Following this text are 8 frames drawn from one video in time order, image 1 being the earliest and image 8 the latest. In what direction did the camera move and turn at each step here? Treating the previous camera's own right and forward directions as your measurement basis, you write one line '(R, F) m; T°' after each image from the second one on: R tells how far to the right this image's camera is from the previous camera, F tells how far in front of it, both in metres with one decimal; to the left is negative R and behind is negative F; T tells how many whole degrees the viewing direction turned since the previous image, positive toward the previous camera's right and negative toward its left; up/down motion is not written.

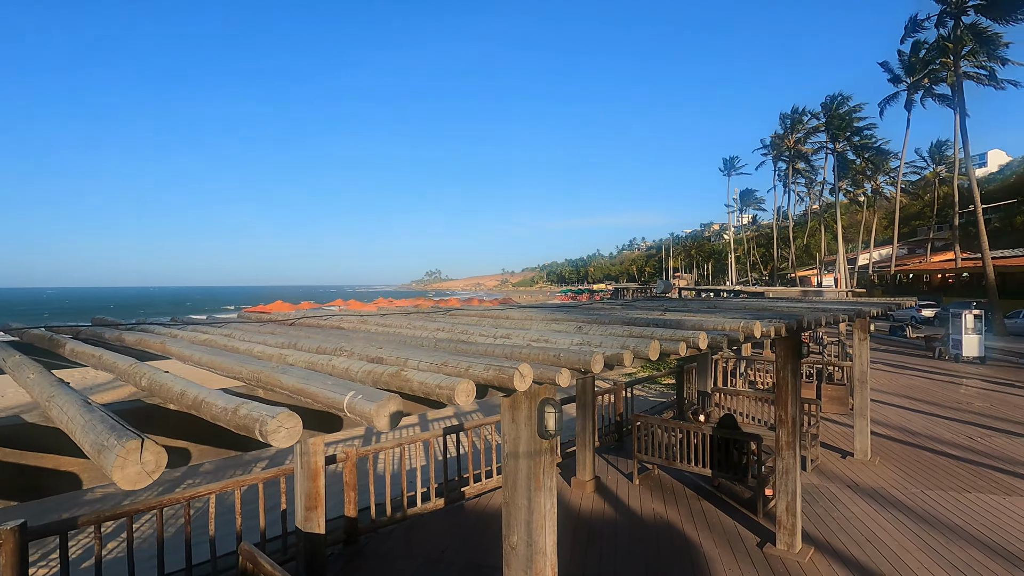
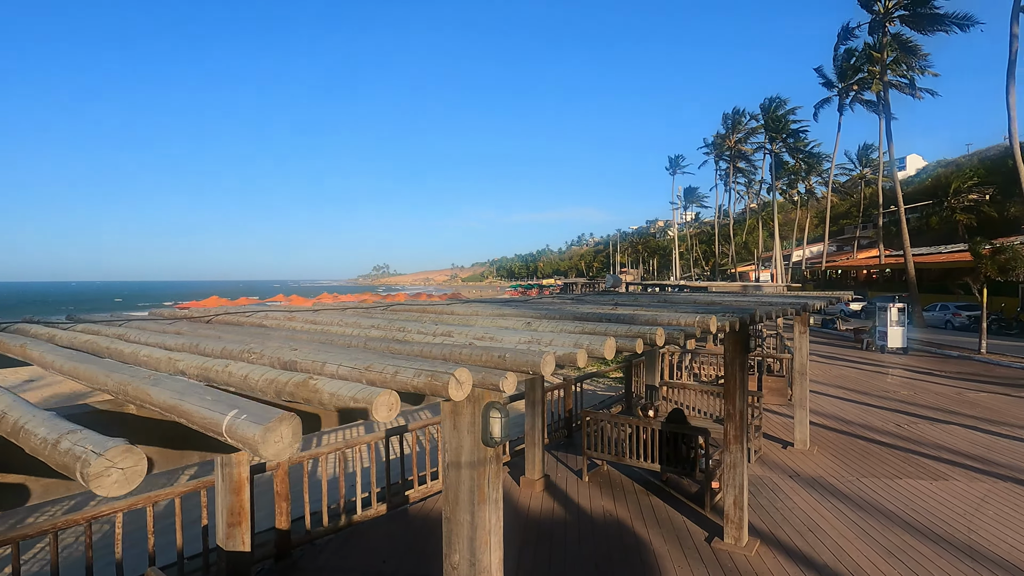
(0.0, +0.2) m; +5°
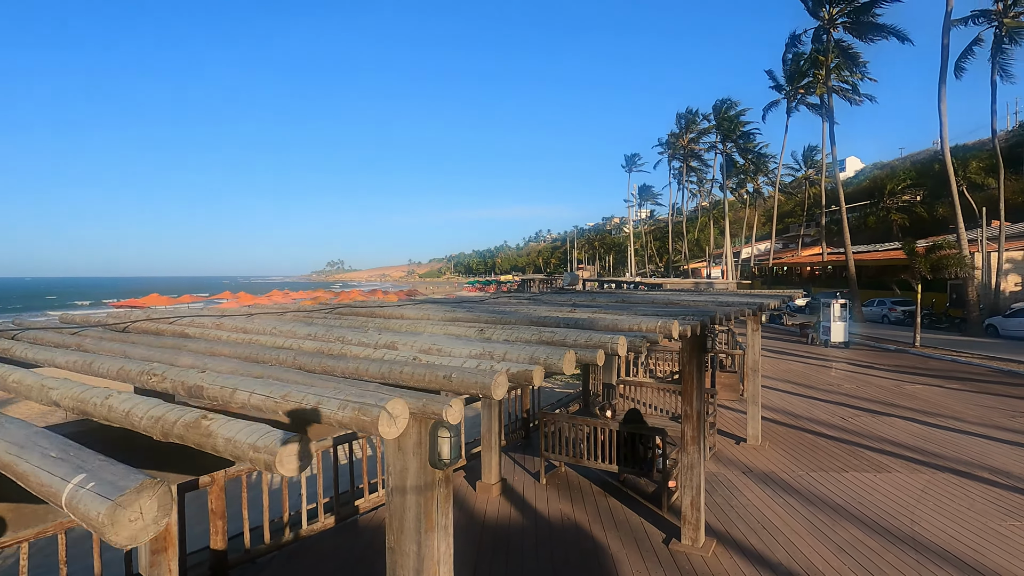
(0.0, +0.2) m; +4°
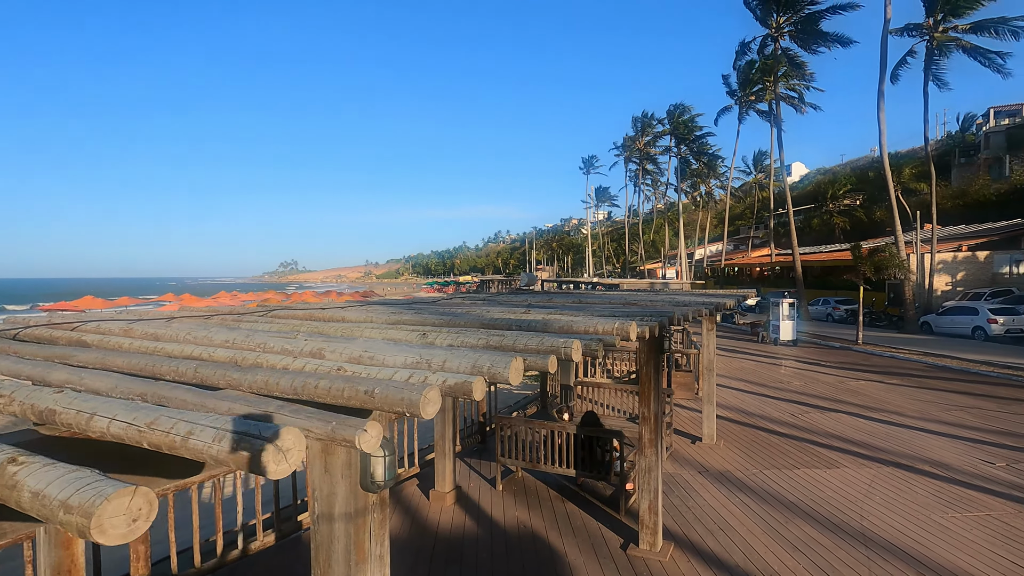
(0.0, +0.2) m; +4°
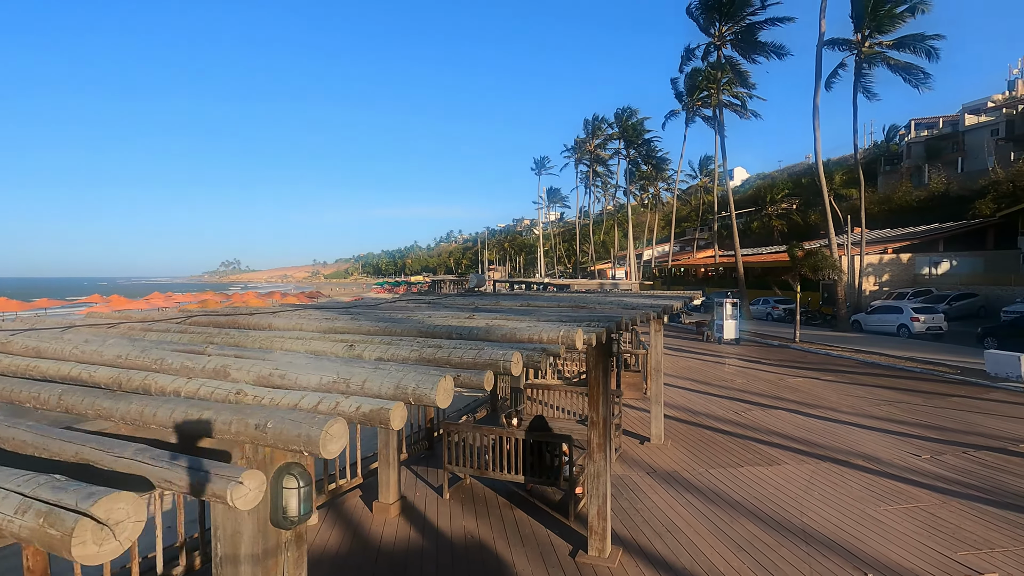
(+0.1, +0.1) m; +5°
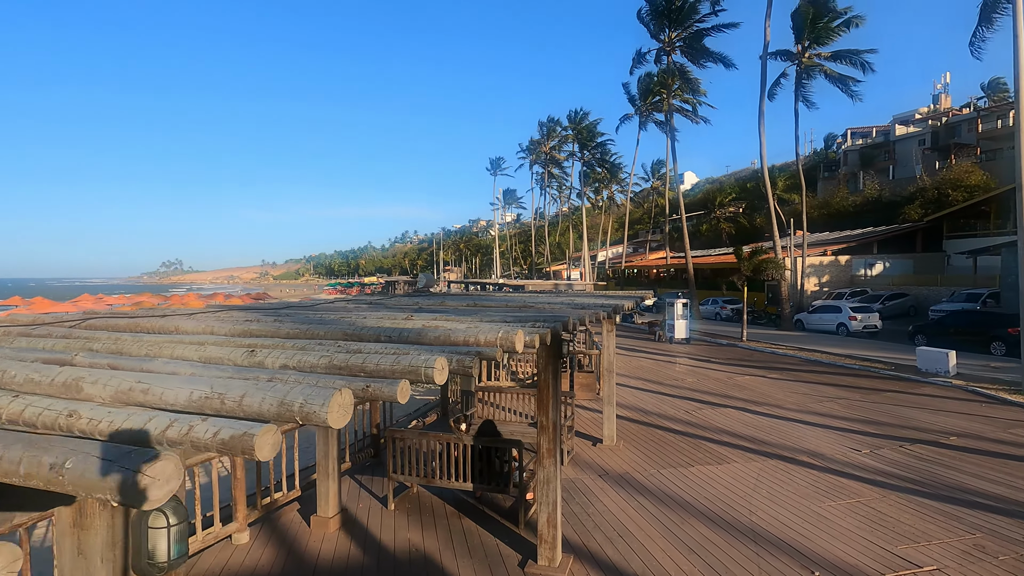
(+0.1, +0.2) m; +5°
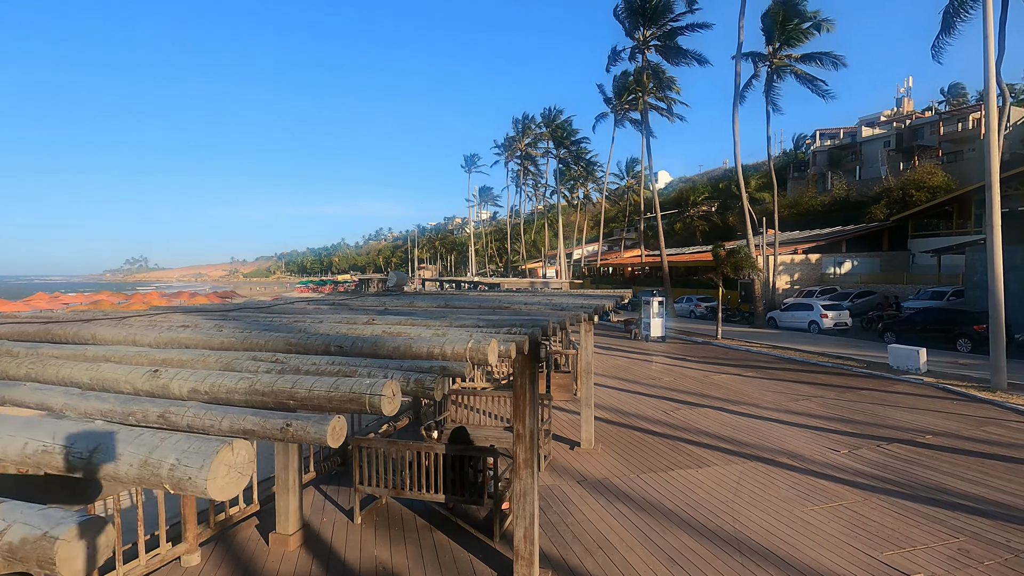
(0.0, +0.3) m; +3°
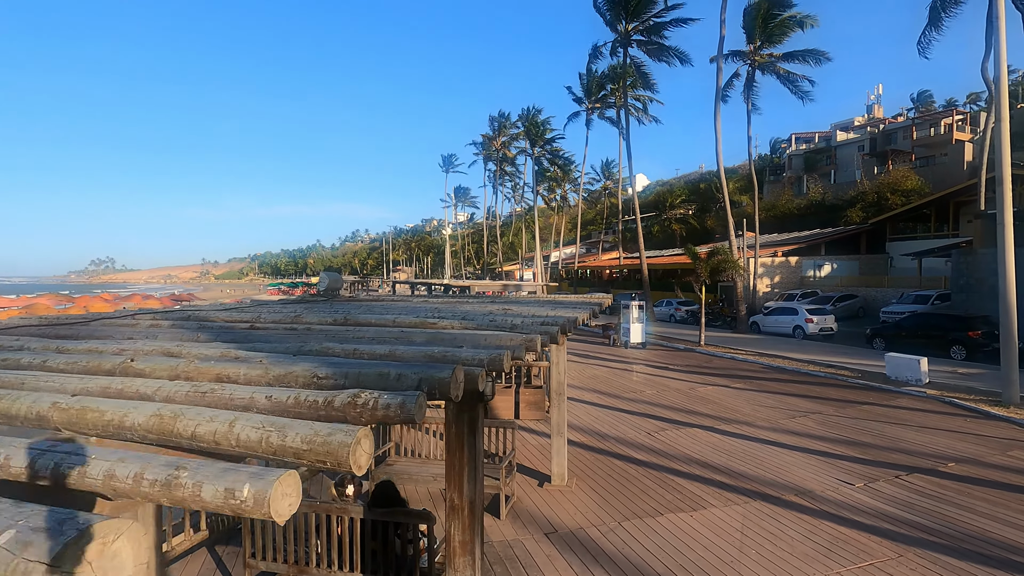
(+0.2, +1.2) m; +2°
